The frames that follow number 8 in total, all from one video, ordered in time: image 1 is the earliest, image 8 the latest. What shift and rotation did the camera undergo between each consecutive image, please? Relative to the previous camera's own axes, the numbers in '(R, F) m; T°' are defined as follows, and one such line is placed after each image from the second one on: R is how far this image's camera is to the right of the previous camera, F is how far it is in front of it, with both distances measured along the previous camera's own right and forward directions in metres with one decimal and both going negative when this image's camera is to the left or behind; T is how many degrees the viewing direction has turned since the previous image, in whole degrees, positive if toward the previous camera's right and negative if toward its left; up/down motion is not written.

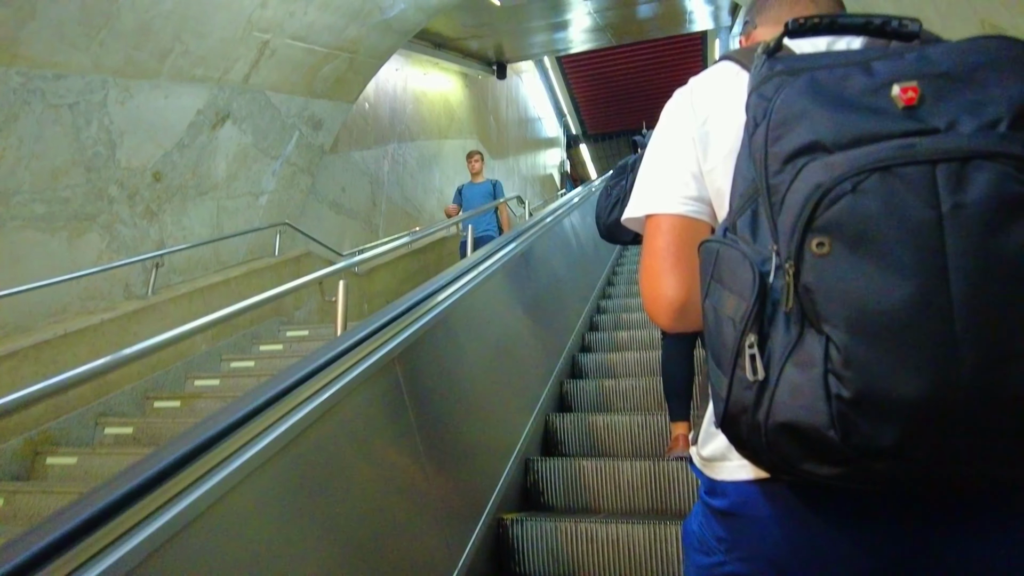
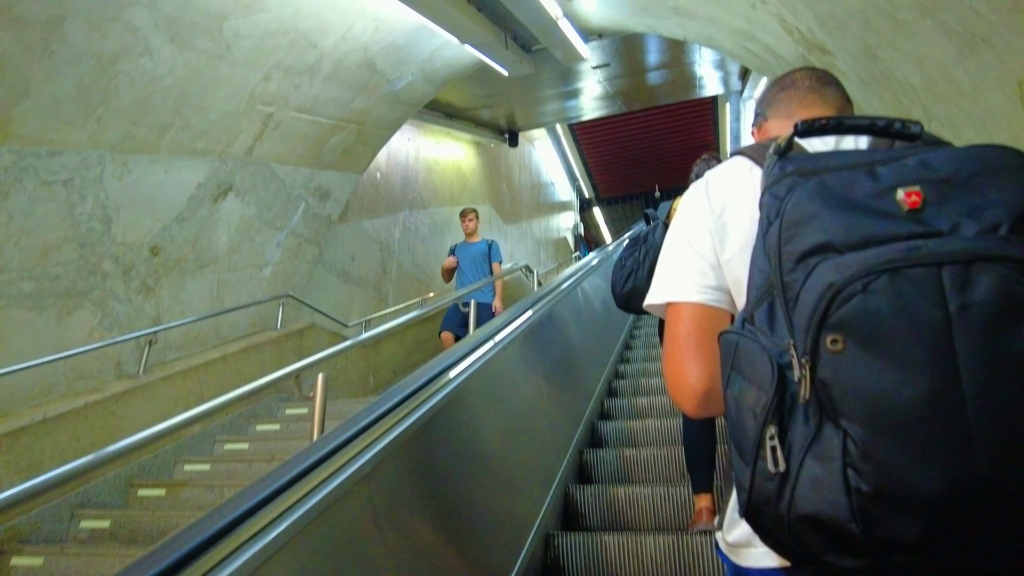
(0.0, +0.1) m; -2°
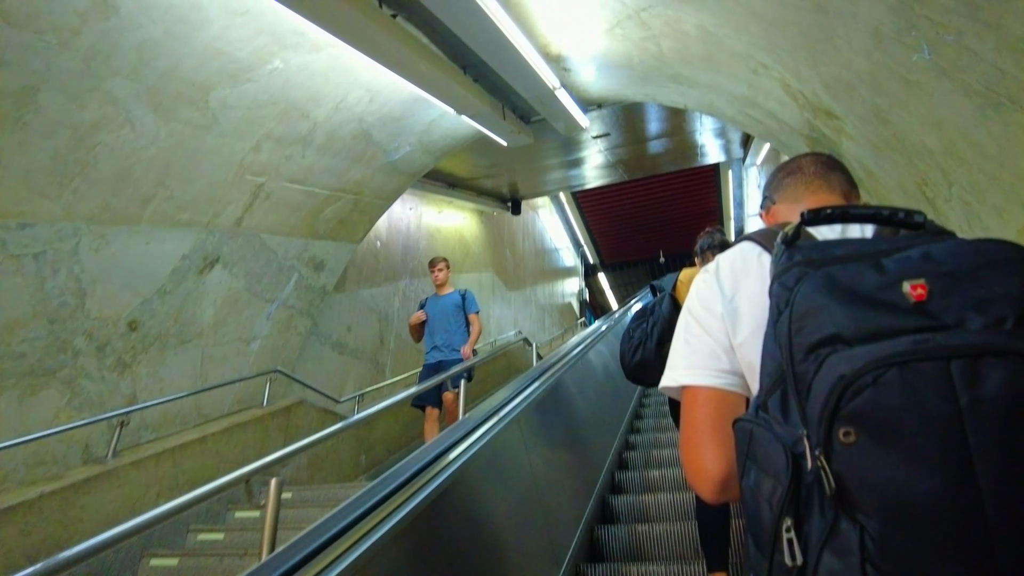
(0.0, +0.1) m; -1°
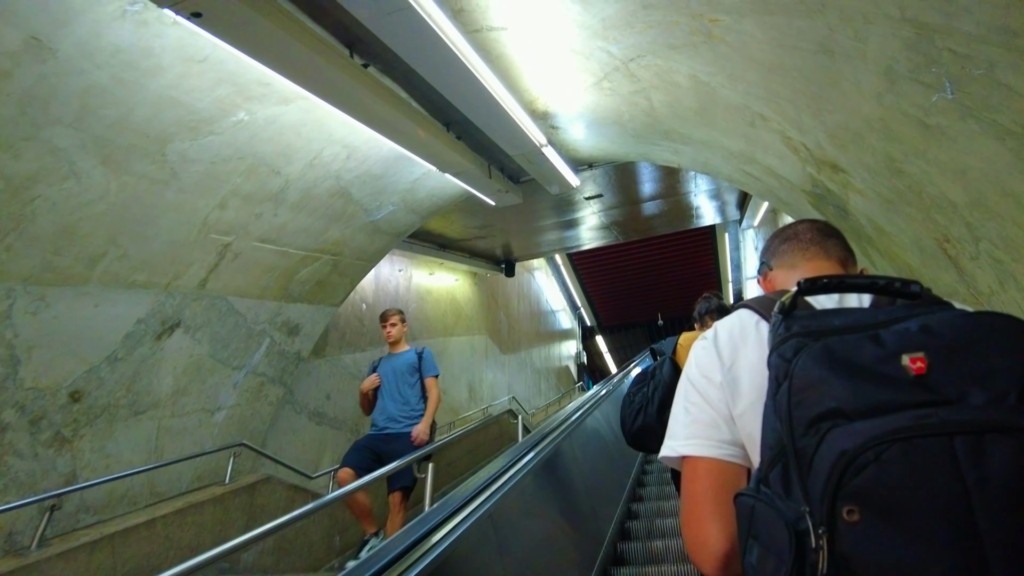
(+0.1, +0.2) m; 0°
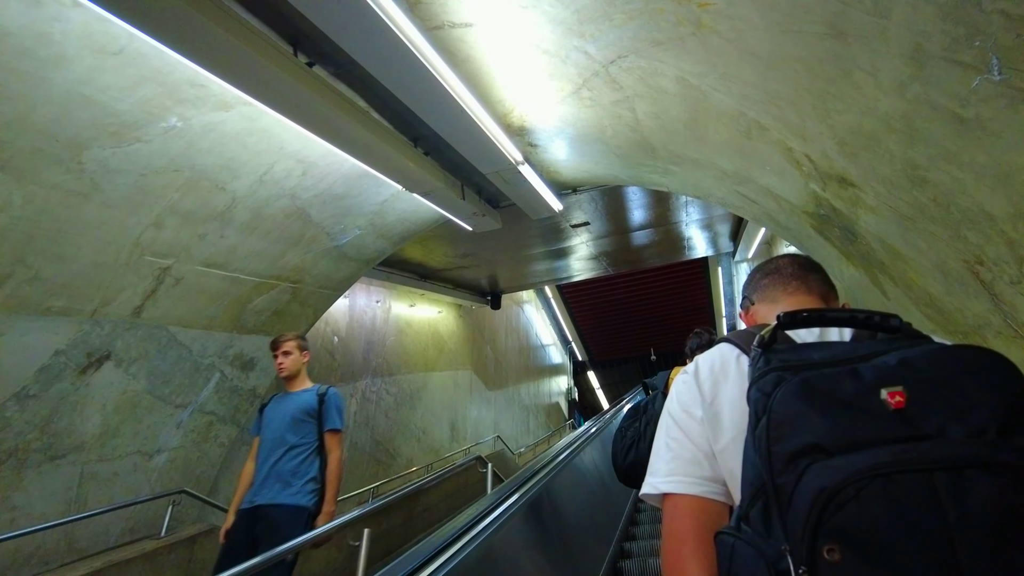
(+0.1, +0.3) m; +1°
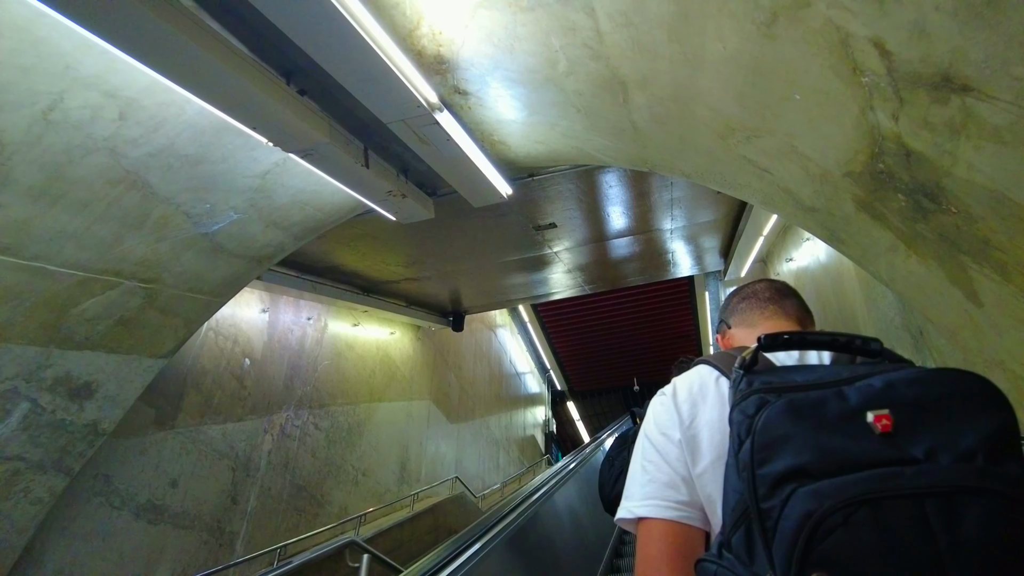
(+0.2, +0.8) m; +1°
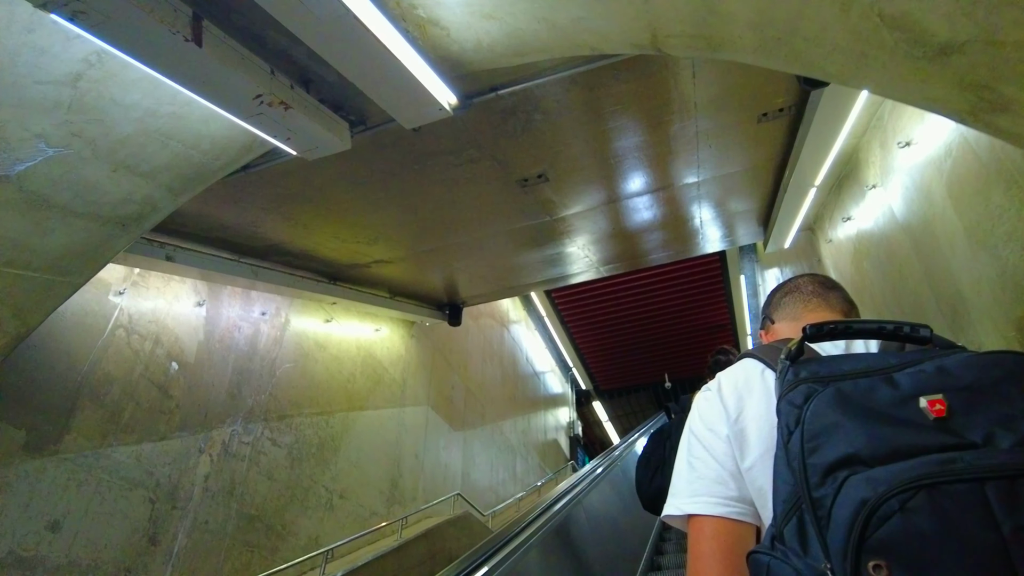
(+0.2, +0.8) m; -2°
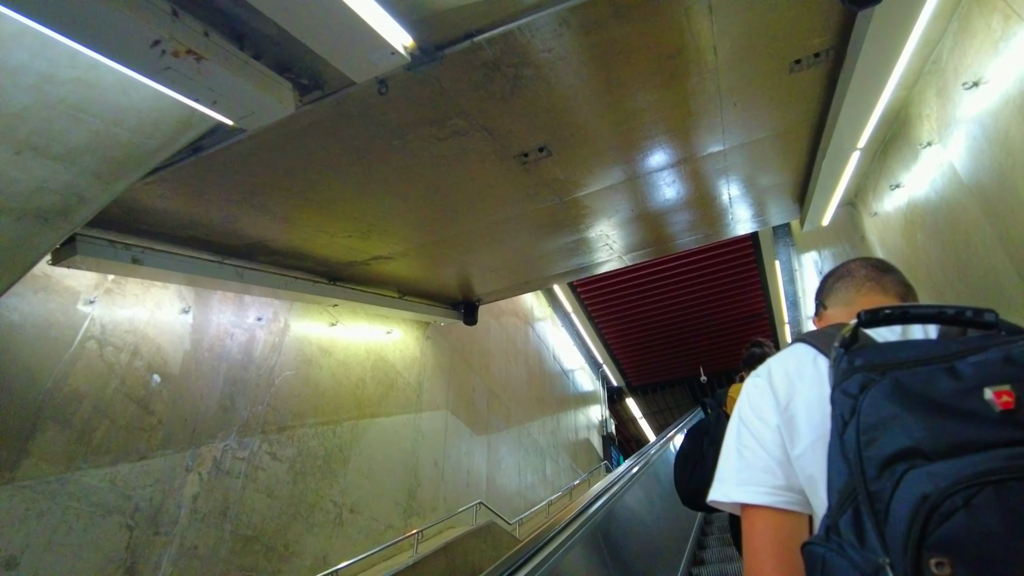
(+0.1, +0.3) m; -3°
